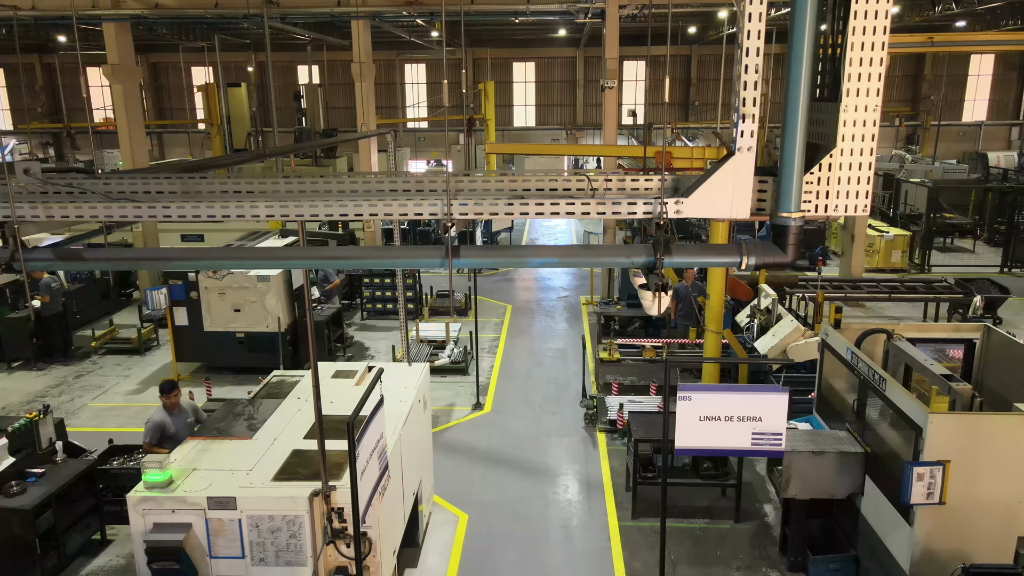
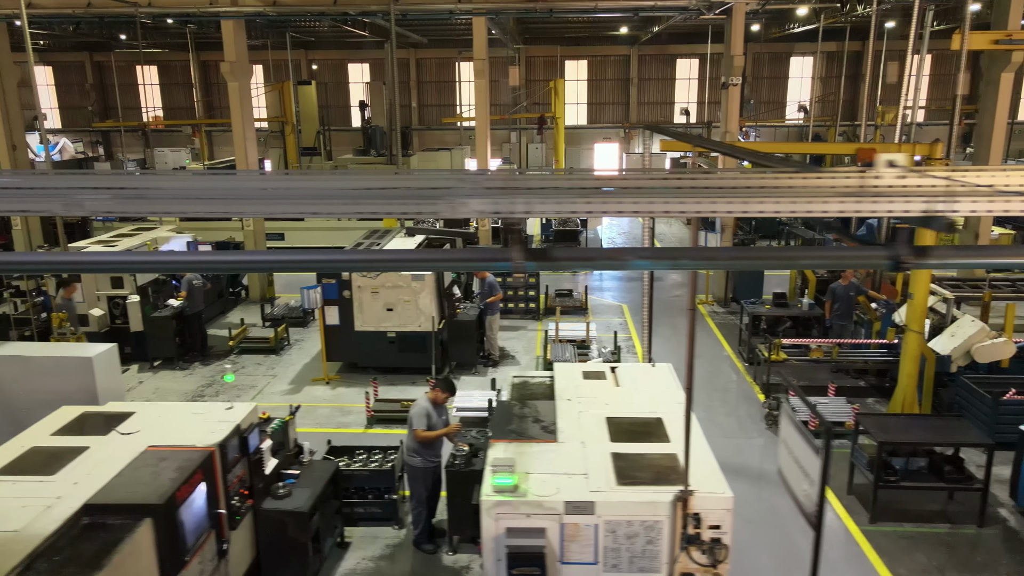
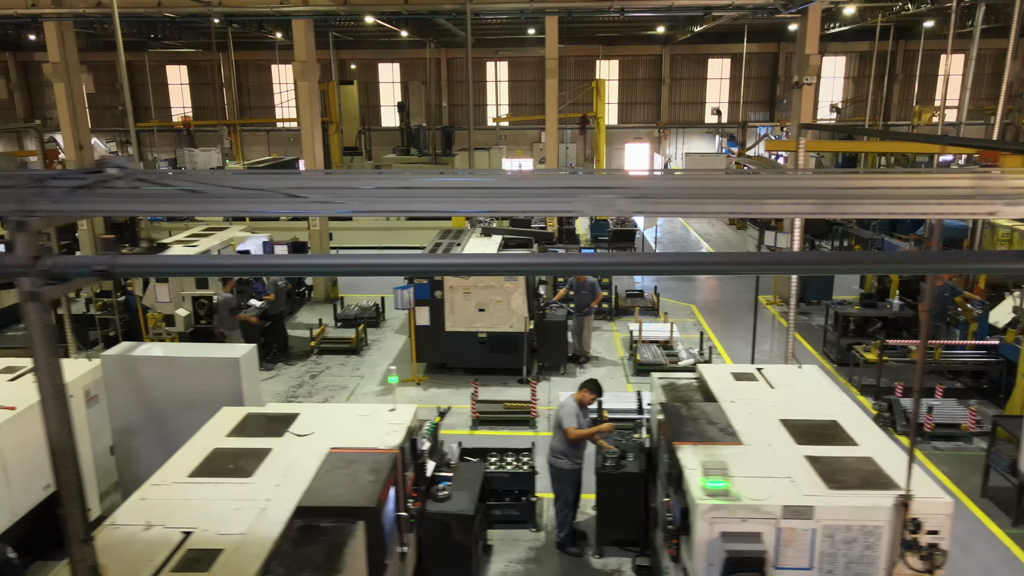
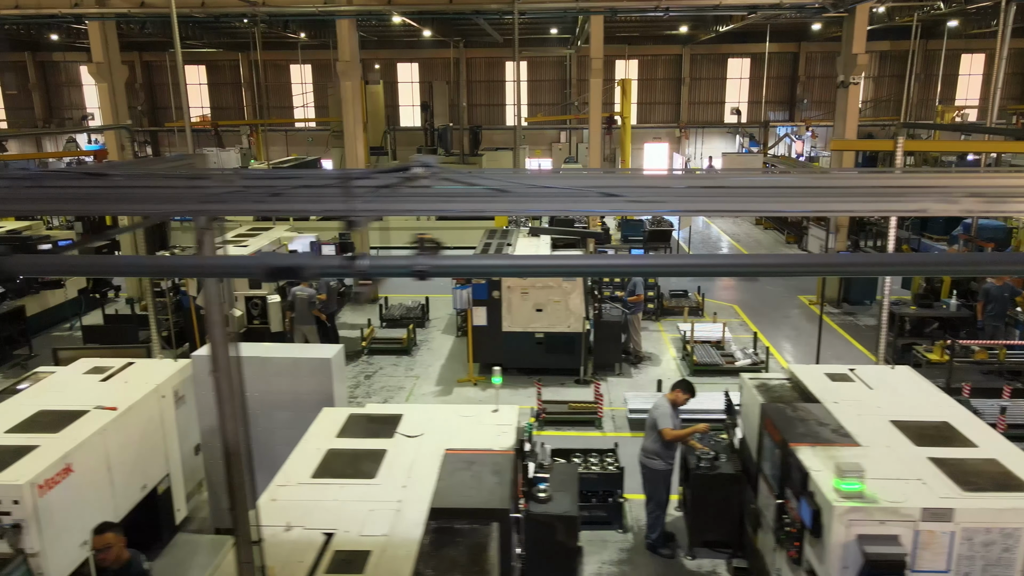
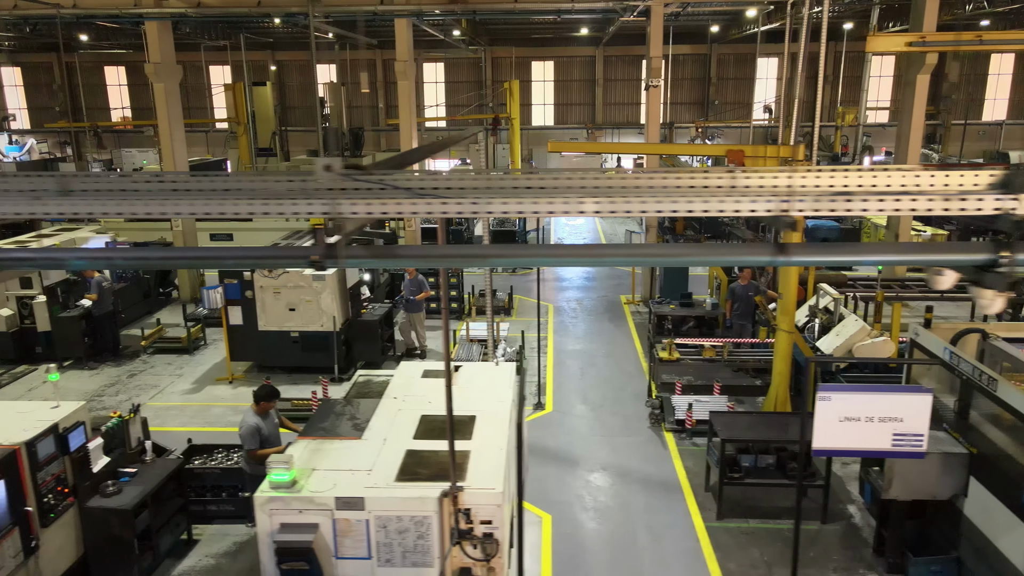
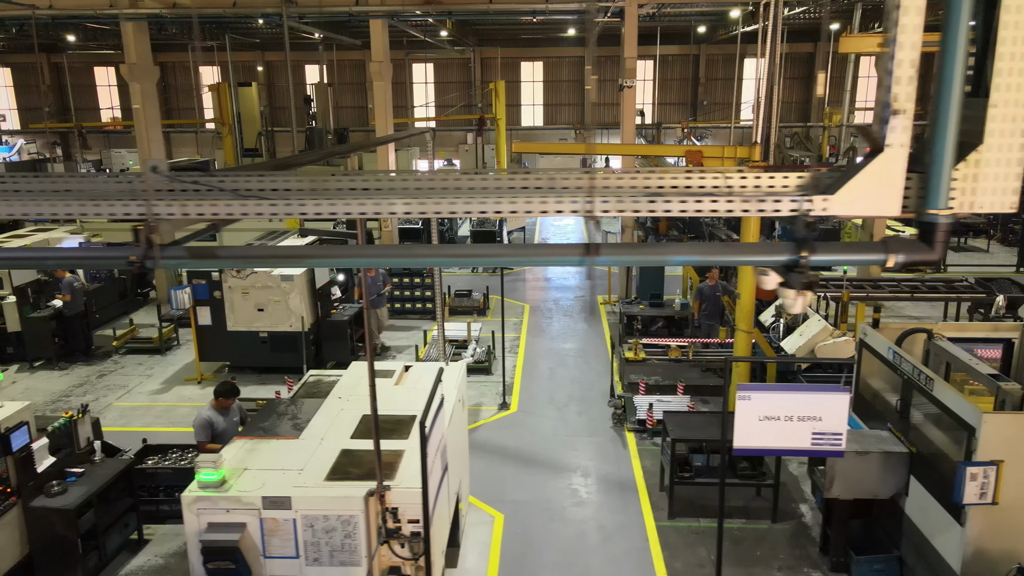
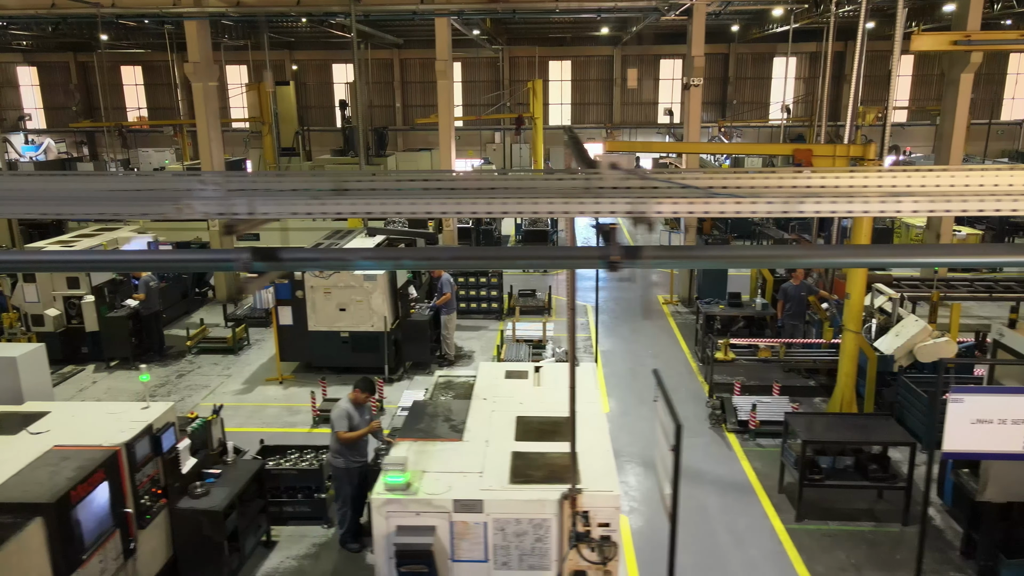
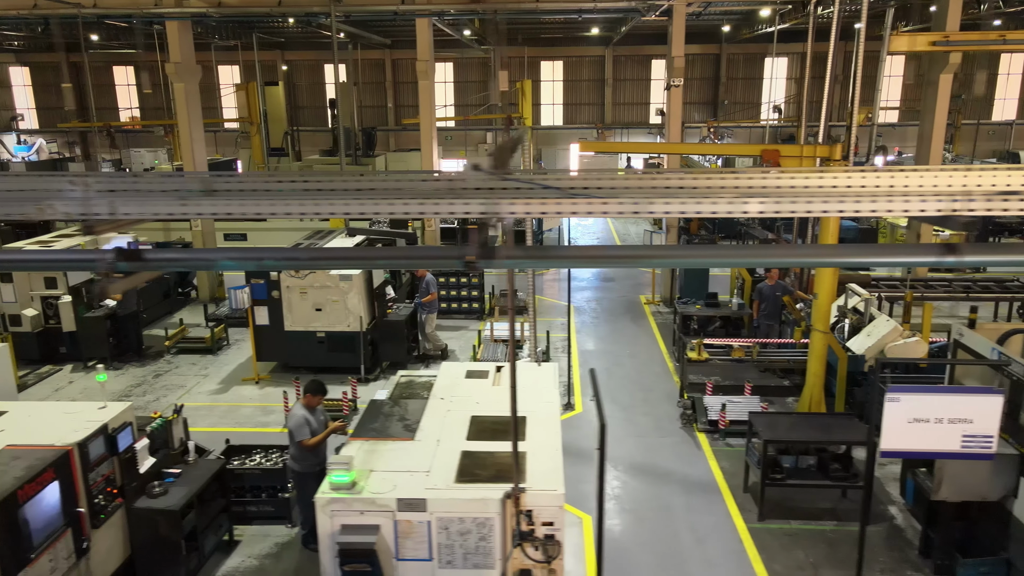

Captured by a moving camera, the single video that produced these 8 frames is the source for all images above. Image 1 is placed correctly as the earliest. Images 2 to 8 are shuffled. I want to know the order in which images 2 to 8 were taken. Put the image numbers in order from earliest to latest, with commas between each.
6, 5, 8, 7, 2, 3, 4
